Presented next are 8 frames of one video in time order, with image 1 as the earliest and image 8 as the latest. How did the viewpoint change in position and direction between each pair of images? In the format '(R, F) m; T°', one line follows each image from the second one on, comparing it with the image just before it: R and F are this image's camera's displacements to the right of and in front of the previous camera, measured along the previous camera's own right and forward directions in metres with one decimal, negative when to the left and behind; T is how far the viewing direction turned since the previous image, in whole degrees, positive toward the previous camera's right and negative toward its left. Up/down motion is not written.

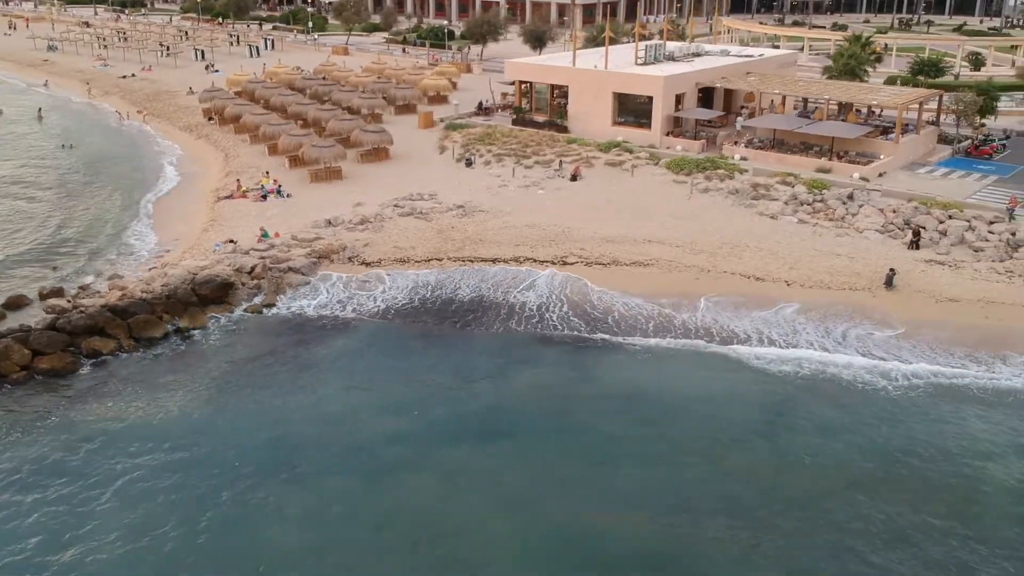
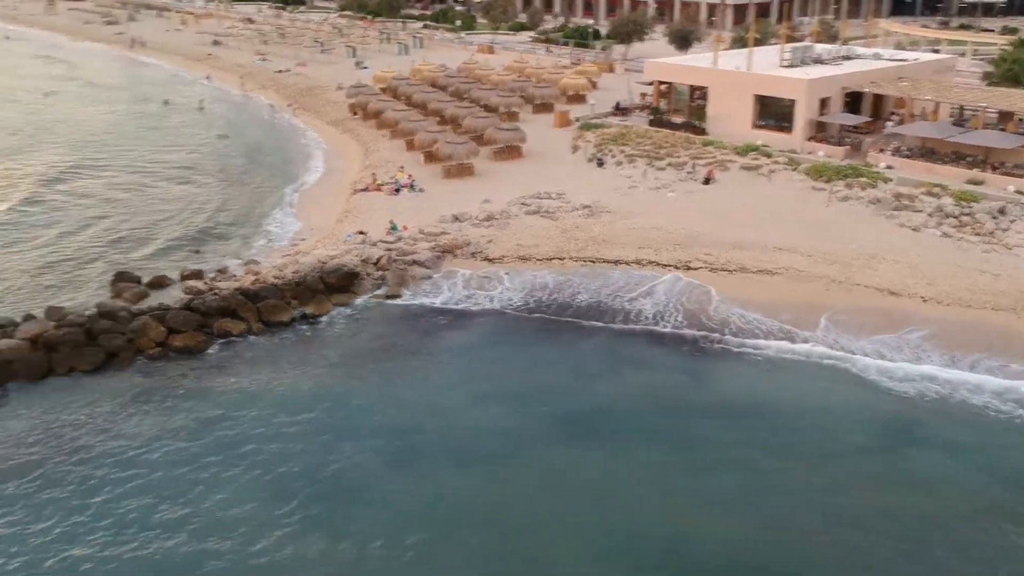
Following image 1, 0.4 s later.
(+0.6, +0.1) m; -8°
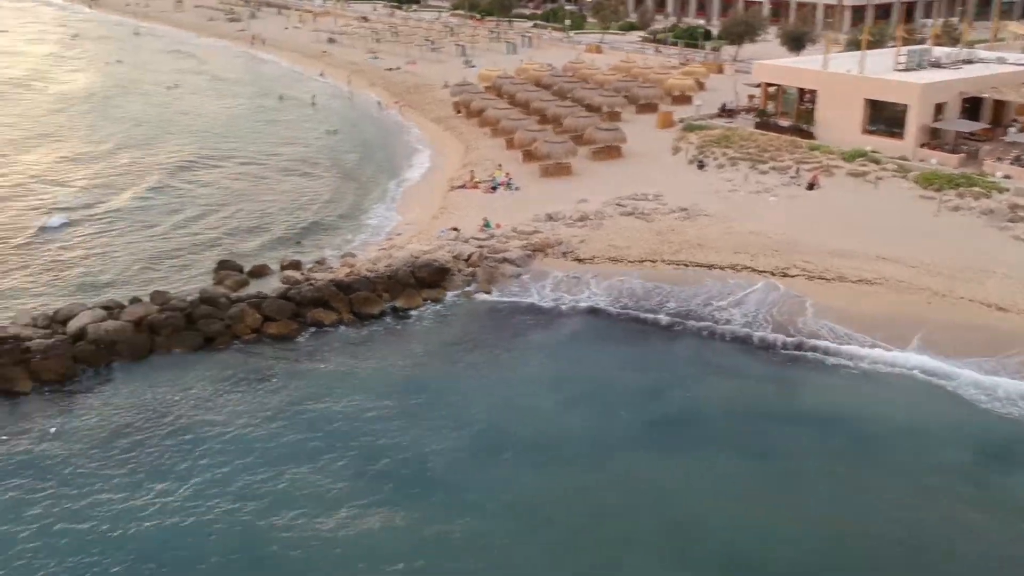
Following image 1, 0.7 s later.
(+0.5, 0.0) m; -6°
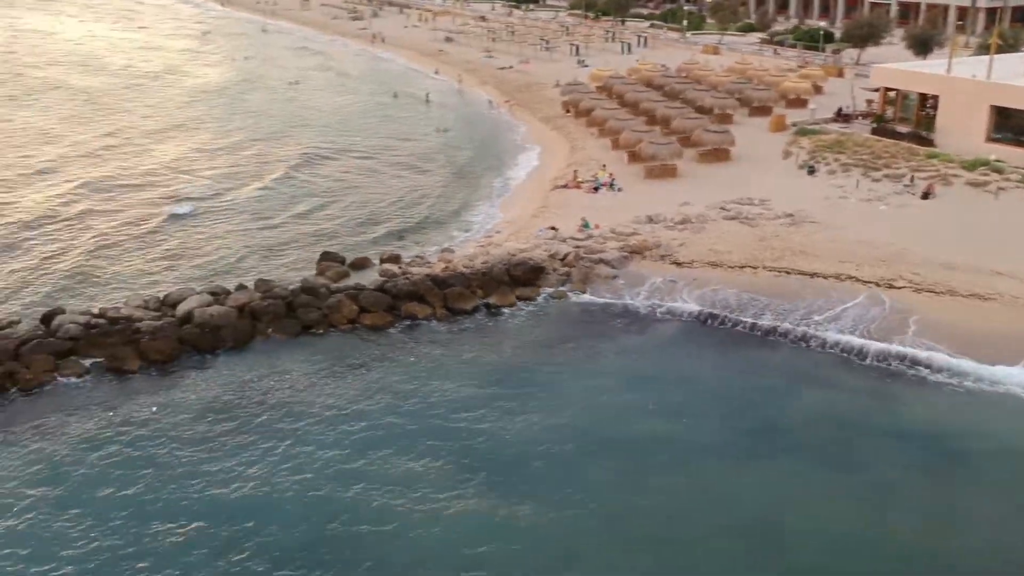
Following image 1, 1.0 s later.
(+0.5, 0.0) m; -6°
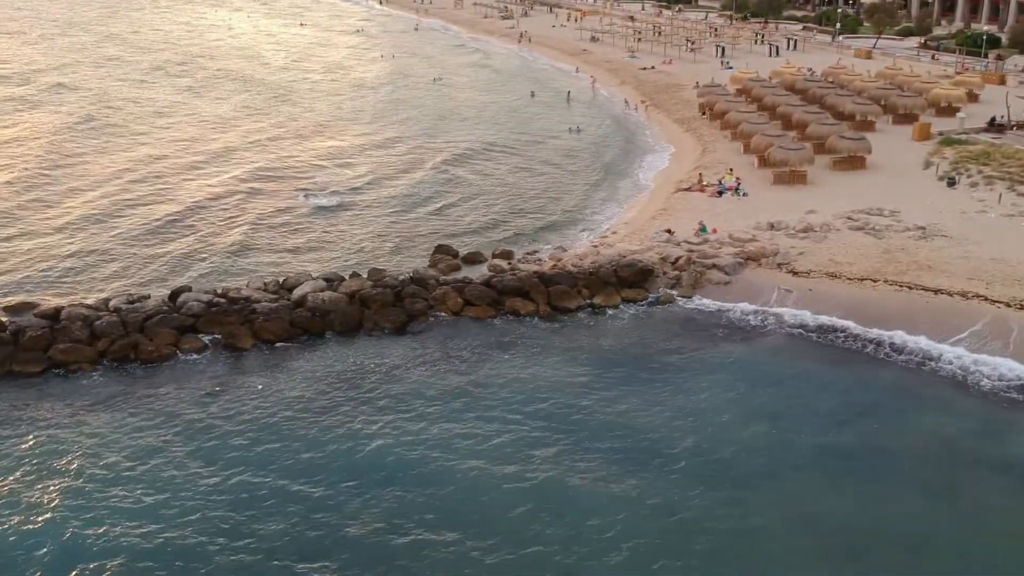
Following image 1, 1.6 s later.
(+1.1, 0.0) m; -8°
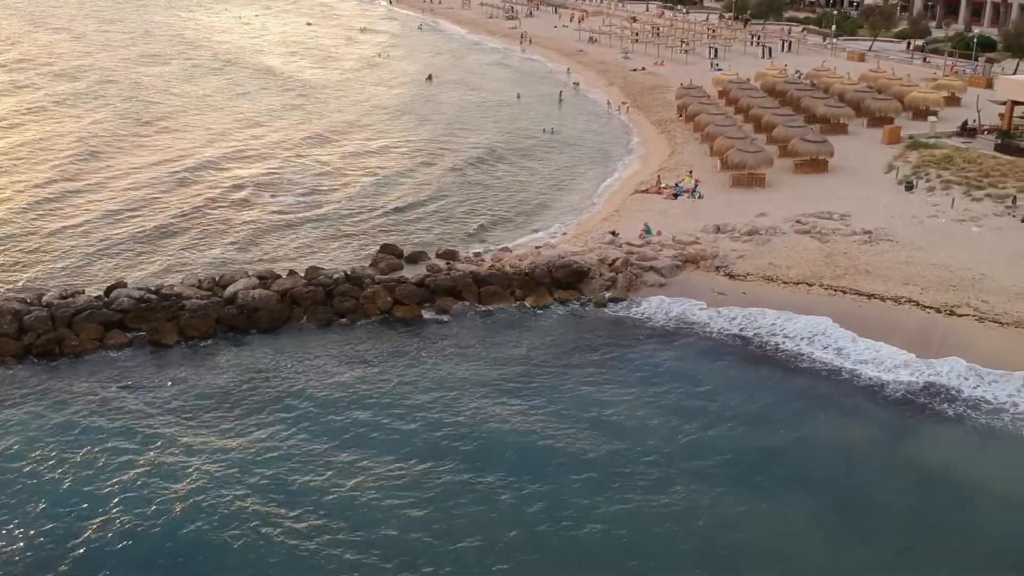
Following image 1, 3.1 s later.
(+2.4, 0.0) m; -1°
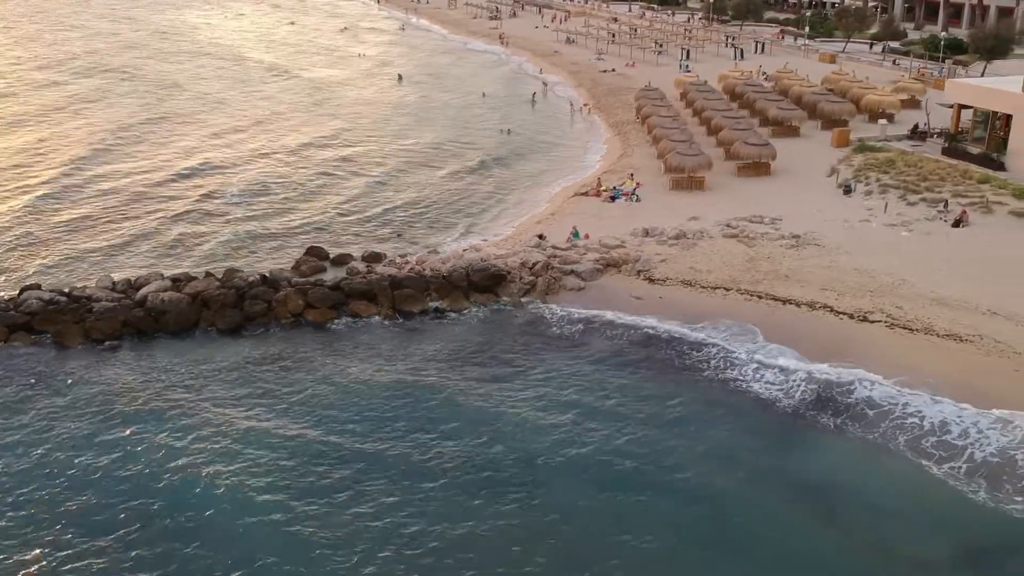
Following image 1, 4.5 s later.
(+2.3, +0.2) m; 0°
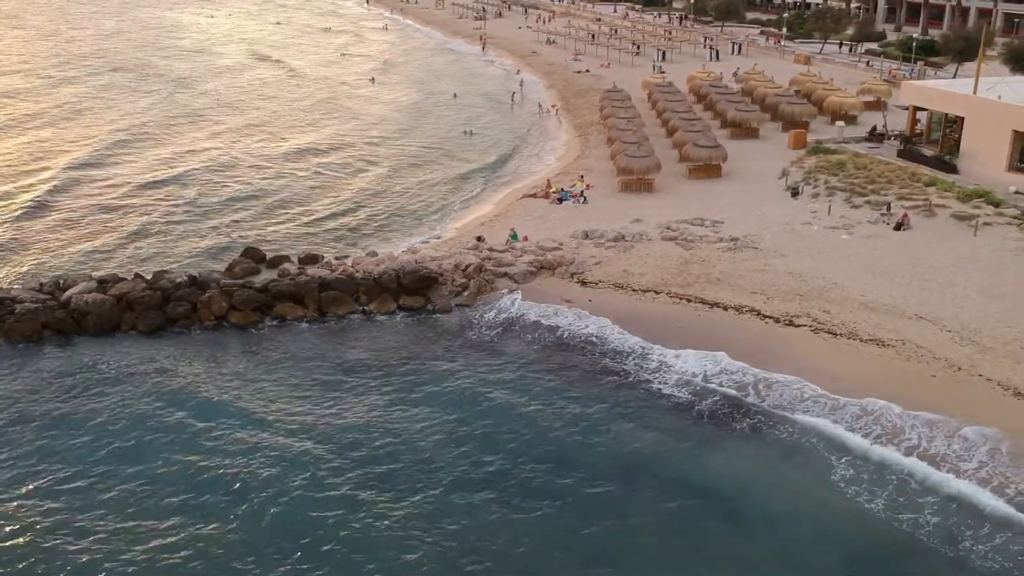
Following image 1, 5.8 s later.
(+1.9, +0.2) m; 0°
